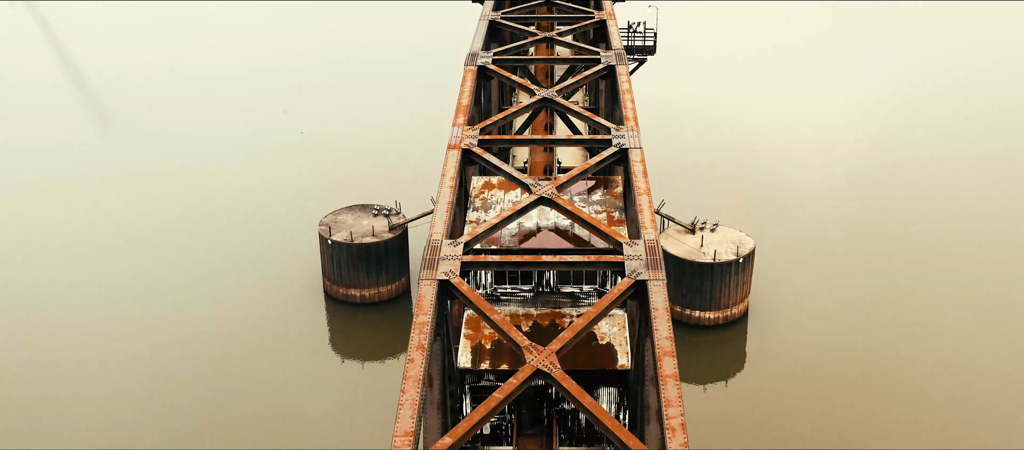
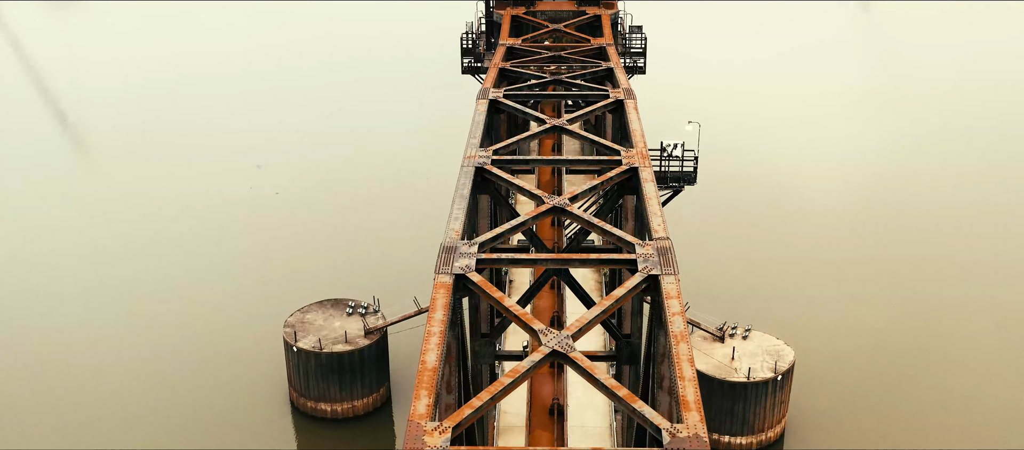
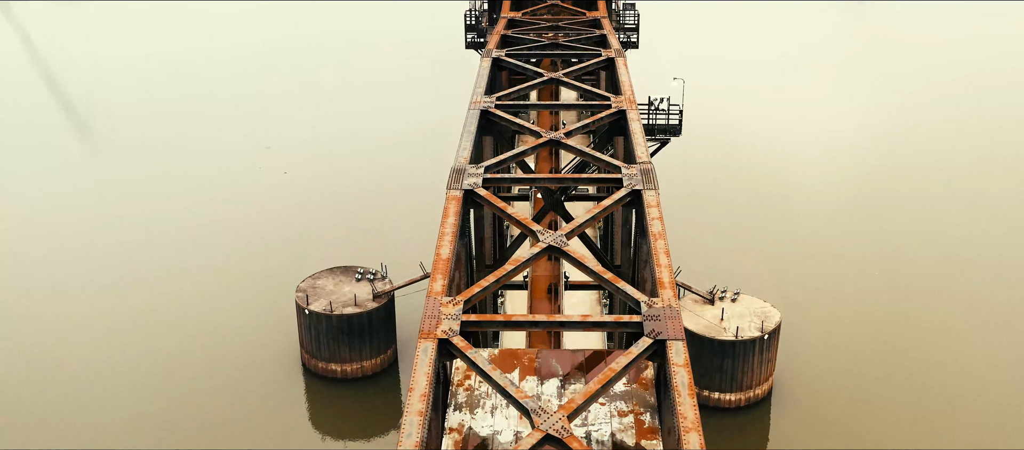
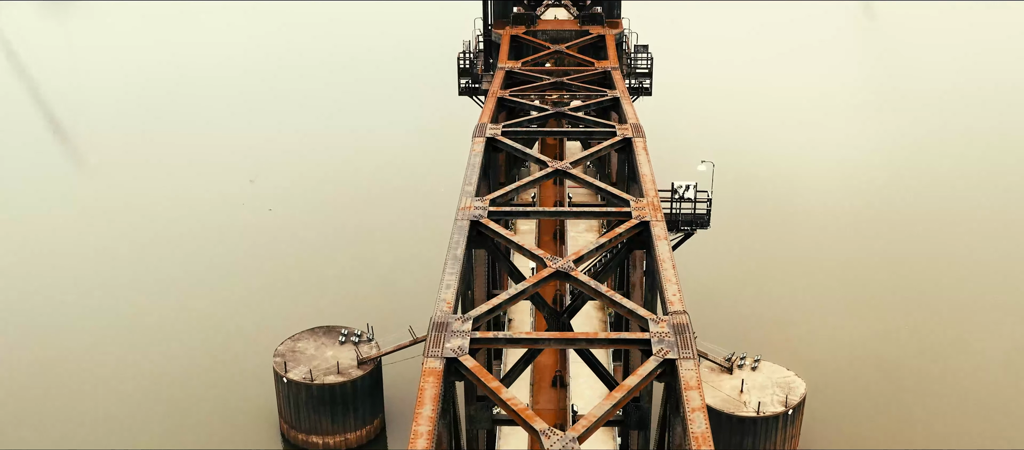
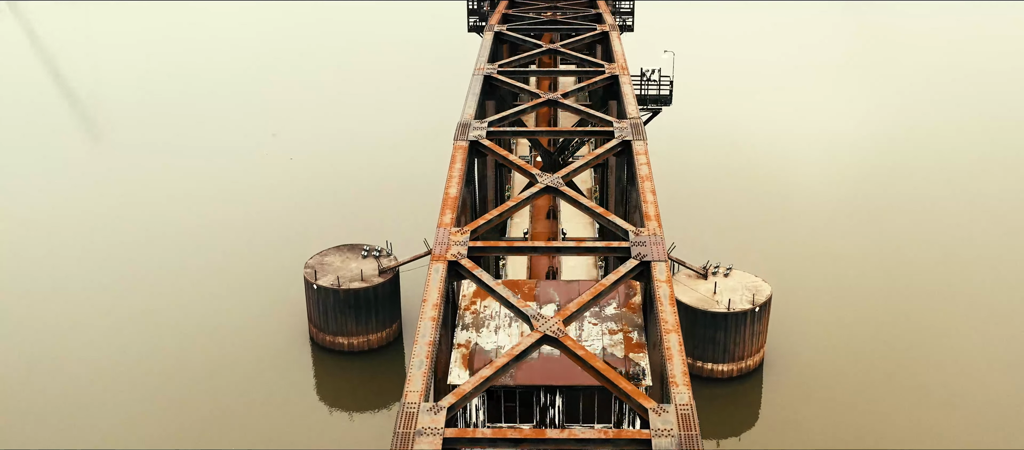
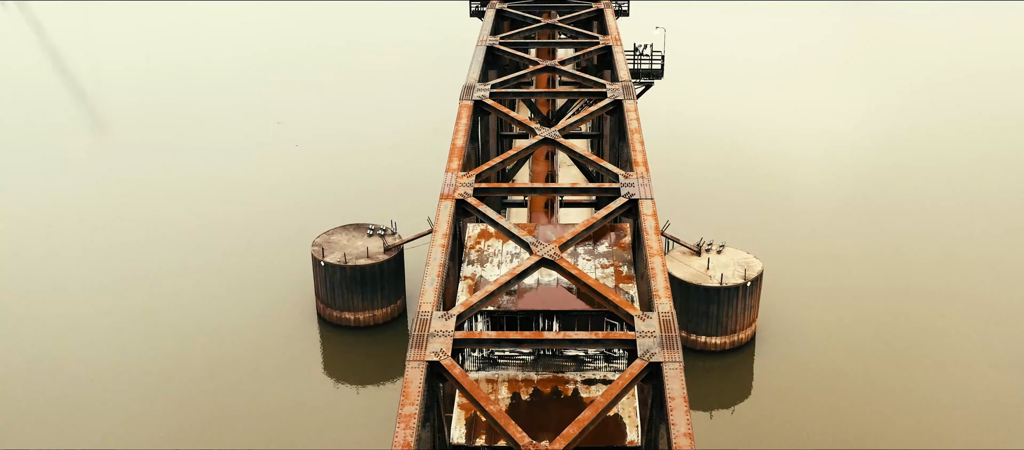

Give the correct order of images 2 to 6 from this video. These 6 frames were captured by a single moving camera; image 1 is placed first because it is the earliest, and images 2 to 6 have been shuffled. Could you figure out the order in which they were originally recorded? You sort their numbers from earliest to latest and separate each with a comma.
6, 5, 3, 2, 4
